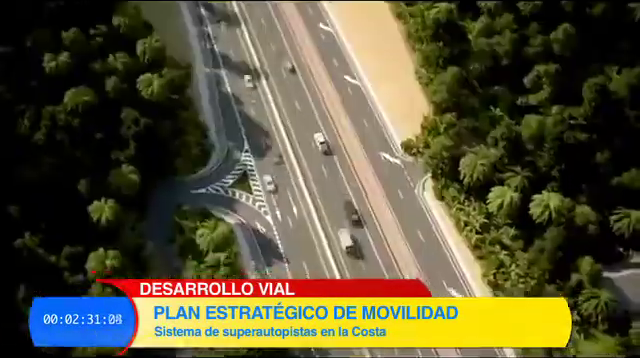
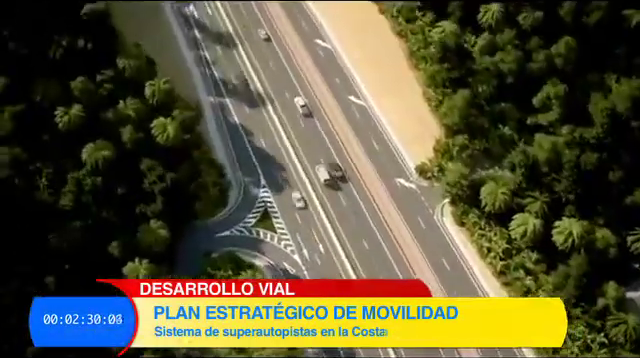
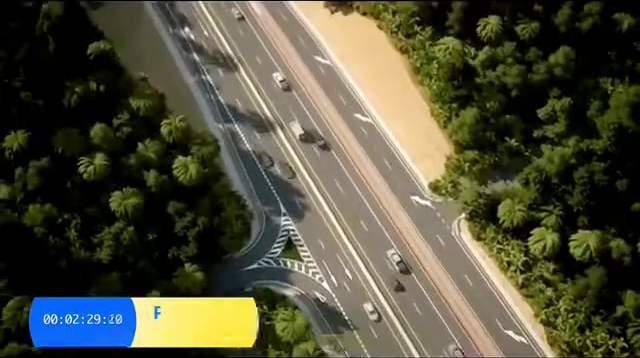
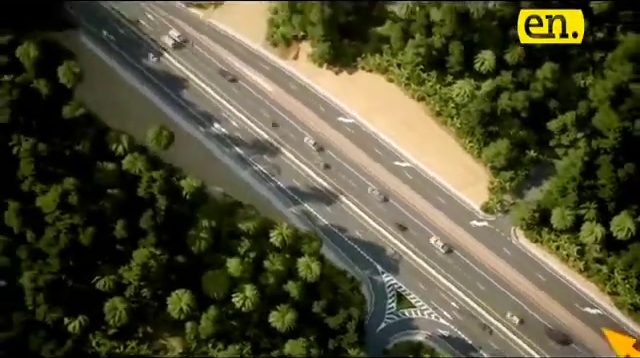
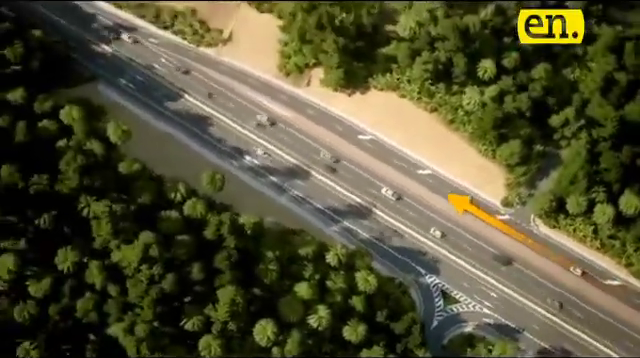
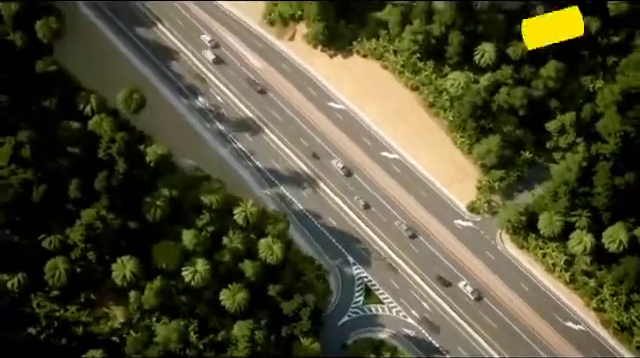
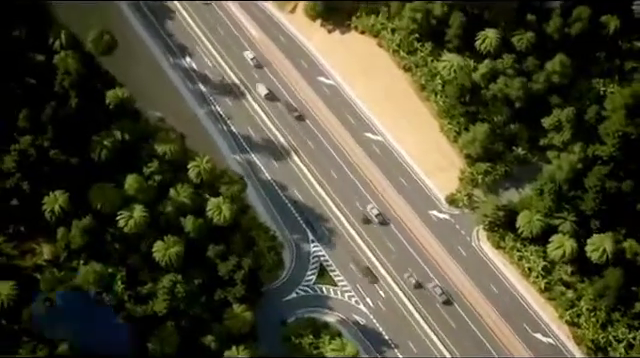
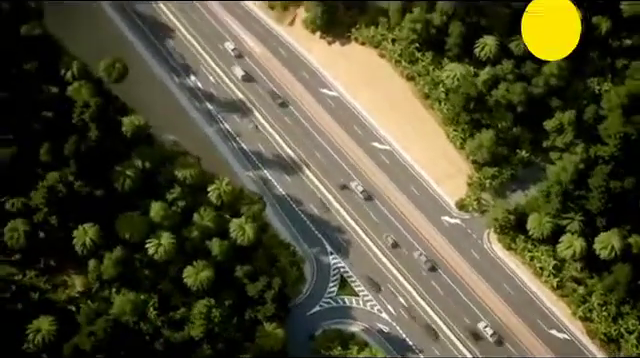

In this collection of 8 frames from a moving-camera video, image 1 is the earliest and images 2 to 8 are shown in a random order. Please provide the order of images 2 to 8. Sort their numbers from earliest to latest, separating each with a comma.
2, 3, 7, 8, 6, 4, 5
